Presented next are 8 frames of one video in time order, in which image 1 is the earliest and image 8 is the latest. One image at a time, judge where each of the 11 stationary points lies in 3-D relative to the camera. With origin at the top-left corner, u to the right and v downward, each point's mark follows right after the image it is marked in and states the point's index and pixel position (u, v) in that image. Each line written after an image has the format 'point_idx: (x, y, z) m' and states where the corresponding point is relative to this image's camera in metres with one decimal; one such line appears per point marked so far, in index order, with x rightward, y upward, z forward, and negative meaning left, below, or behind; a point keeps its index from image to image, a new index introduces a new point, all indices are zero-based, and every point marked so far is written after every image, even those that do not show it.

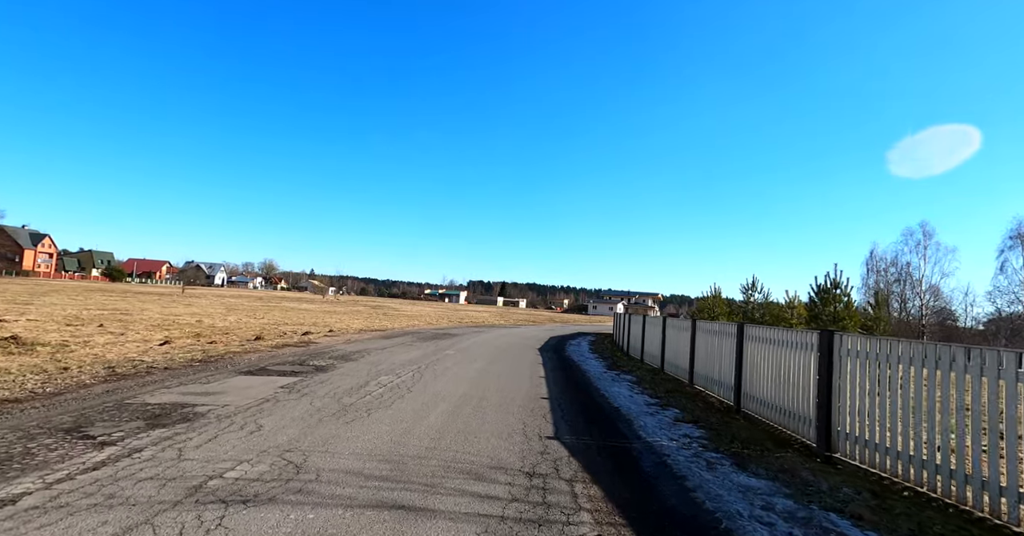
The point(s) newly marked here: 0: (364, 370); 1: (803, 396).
0: (-2.9, -2.0, +10.0) m
1: (+4.0, -1.8, +6.9) m
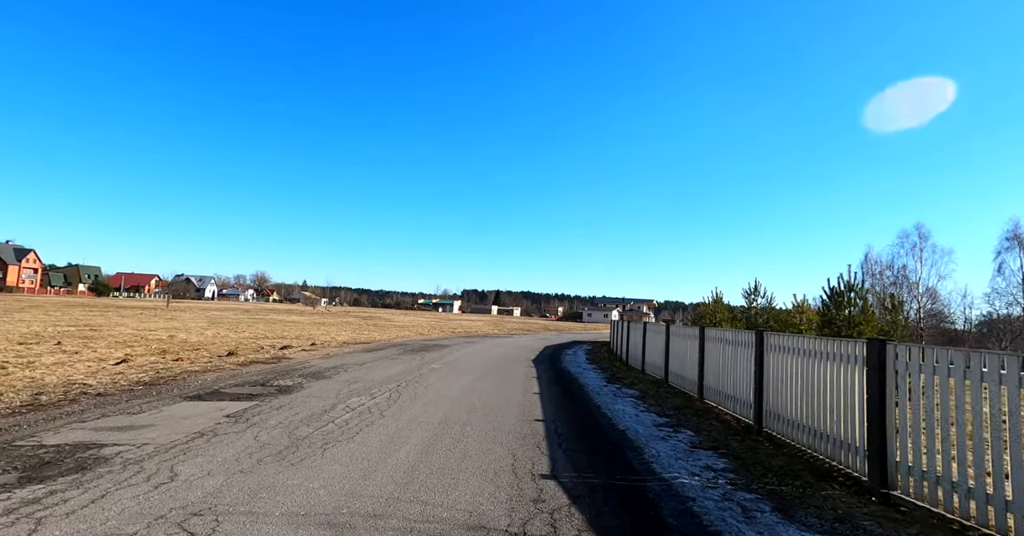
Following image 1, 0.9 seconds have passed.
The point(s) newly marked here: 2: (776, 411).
0: (-3.1, -2.2, +8.8) m
1: (+3.8, -1.7, +5.8) m
2: (+3.9, -2.1, +7.4) m
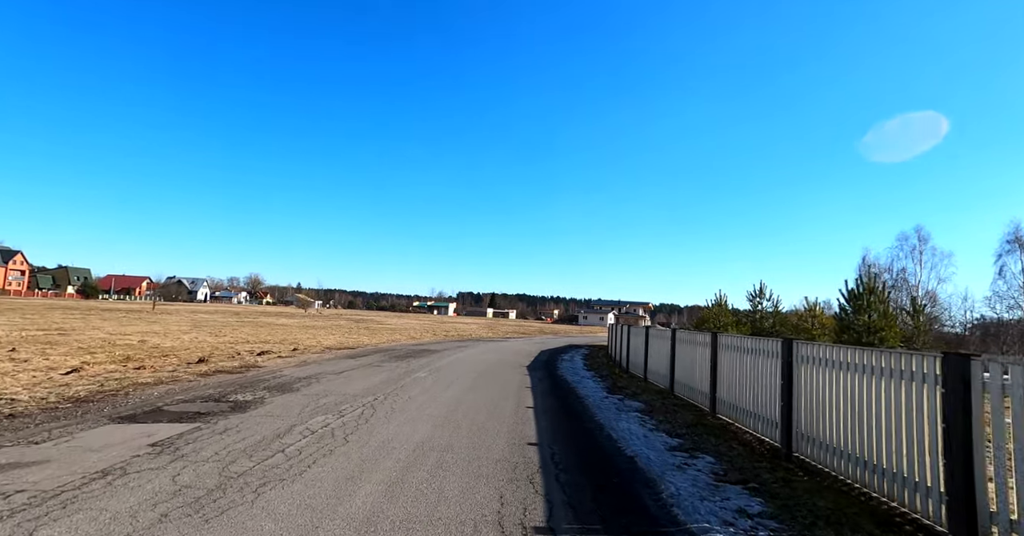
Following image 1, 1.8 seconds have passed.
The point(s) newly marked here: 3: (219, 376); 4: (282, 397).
0: (-3.3, -2.1, +7.7) m
1: (+3.7, -1.7, +4.7) m
2: (+3.8, -2.1, +6.3) m
3: (-6.2, -2.3, +10.6) m
4: (-3.9, -2.2, +8.5) m
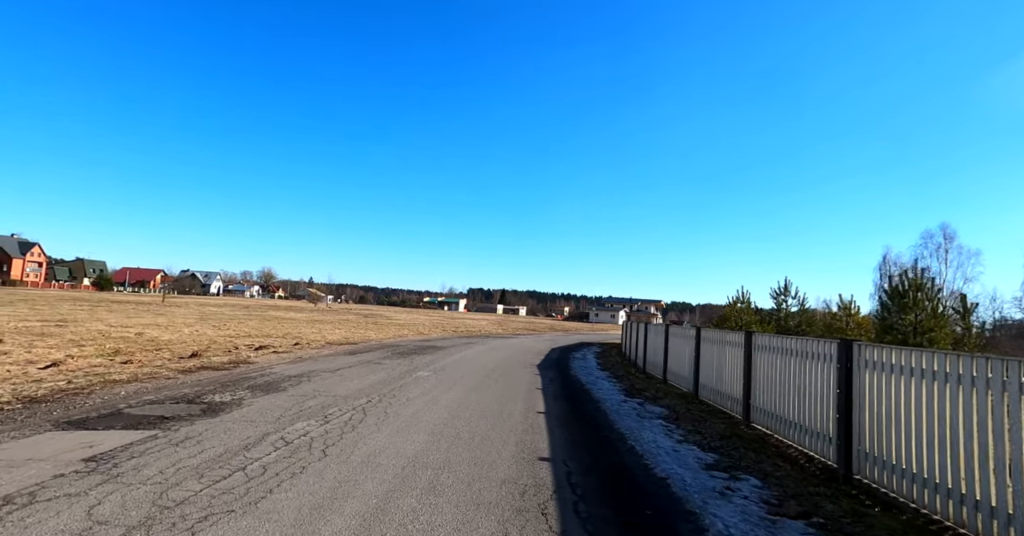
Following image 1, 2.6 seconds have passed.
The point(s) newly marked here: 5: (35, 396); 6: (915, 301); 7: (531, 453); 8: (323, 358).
0: (-3.2, -1.9, +6.8) m
1: (+3.8, -1.6, +3.7) m
2: (+3.9, -2.0, +5.3) m
3: (-6.0, -2.0, +9.8) m
4: (-3.7, -2.0, +7.6) m
5: (-6.7, -1.8, +7.1) m
6: (+9.2, -0.7, +11.5) m
7: (+0.2, -2.2, +5.9) m
8: (-5.2, -2.5, +13.8) m
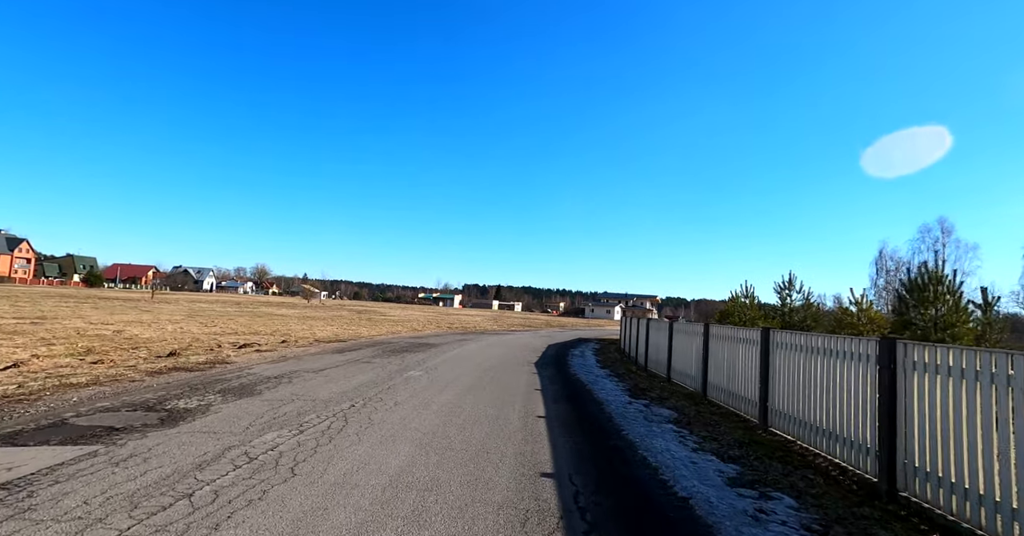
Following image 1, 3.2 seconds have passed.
0: (-3.2, -1.8, +6.0) m
1: (+3.8, -1.5, +3.0) m
2: (+3.8, -1.8, +4.6) m
3: (-6.1, -1.9, +9.0) m
4: (-3.8, -1.8, +6.8) m
5: (-6.7, -1.7, +6.4) m
6: (+9.1, -0.6, +10.9) m
7: (+0.2, -2.1, +5.2) m
8: (-5.3, -2.3, +13.0) m
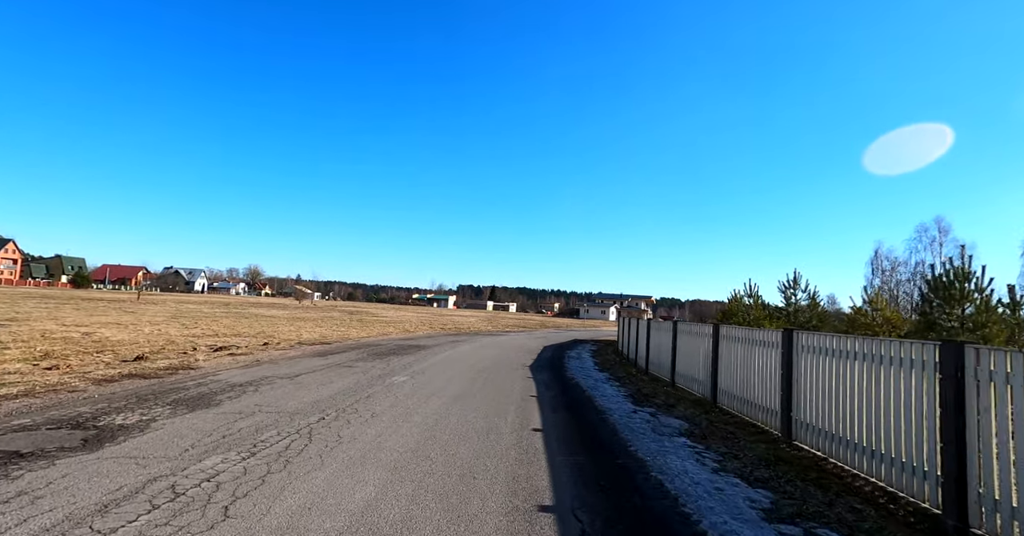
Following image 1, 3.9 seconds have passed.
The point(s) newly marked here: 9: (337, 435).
0: (-3.3, -1.7, +5.1) m
1: (+3.7, -1.4, +2.1) m
2: (+3.8, -1.8, +3.8) m
3: (-6.2, -1.8, +8.1) m
4: (-3.9, -1.8, +5.9) m
5: (-6.8, -1.6, +5.4) m
6: (+9.0, -0.5, +10.1) m
7: (+0.1, -2.0, +4.3) m
8: (-5.4, -2.2, +12.1) m
9: (-2.0, -1.9, +5.7) m
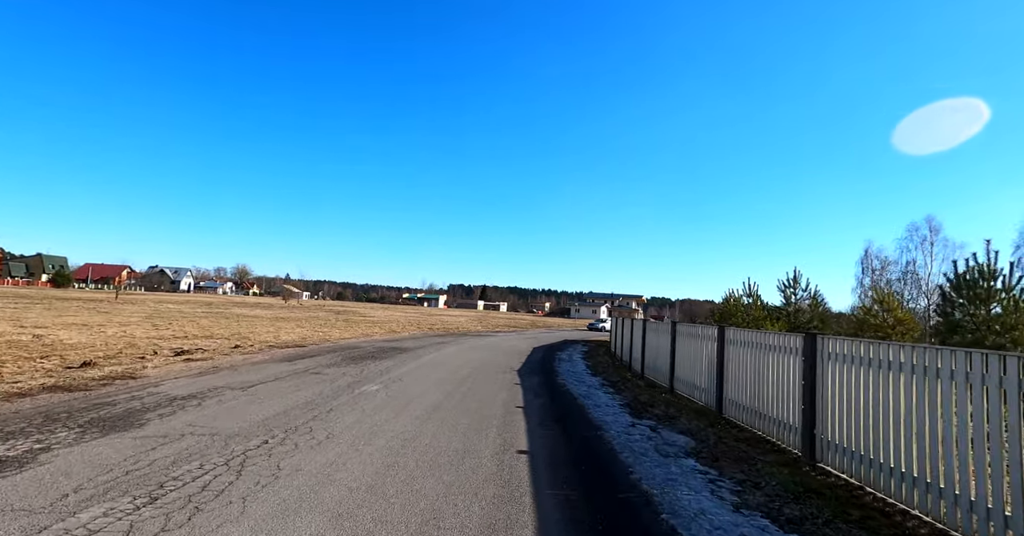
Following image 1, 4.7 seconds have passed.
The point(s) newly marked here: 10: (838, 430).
0: (-3.5, -1.7, +4.1) m
1: (+3.6, -1.3, +1.2) m
2: (+3.6, -1.7, +2.8) m
3: (-6.4, -1.8, +6.9) m
4: (-4.1, -1.7, +4.8) m
5: (-7.0, -1.5, +4.3) m
6: (+8.7, -0.4, +9.2) m
7: (0.0, -1.9, +3.3) m
8: (-5.7, -2.1, +11.0) m
9: (-2.2, -1.8, +4.7) m
10: (+3.7, -1.9, +5.8) m
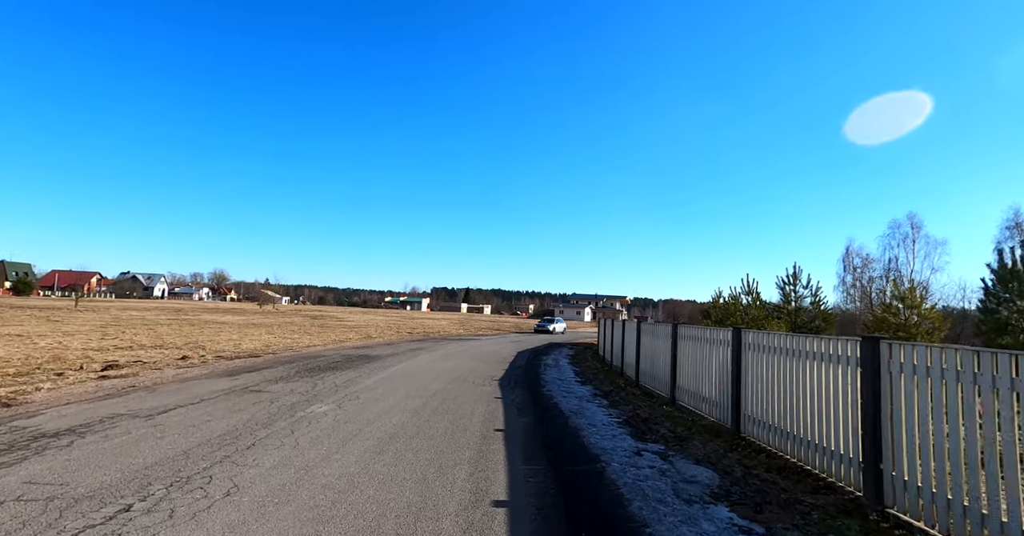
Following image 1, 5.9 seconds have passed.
0: (-3.6, -1.6, +2.4) m
1: (+3.5, -1.2, -0.2) m
2: (+3.5, -1.5, +1.4) m
3: (-6.7, -1.7, +5.2) m
4: (-4.3, -1.6, +3.1) m
5: (-7.2, -1.5, +2.5) m
6: (+8.3, -0.2, +8.0) m
7: (-0.2, -1.8, +1.8) m
8: (-6.1, -2.1, +9.2) m
9: (-2.4, -1.7, +3.1) m
10: (+3.5, -1.7, +4.4) m
